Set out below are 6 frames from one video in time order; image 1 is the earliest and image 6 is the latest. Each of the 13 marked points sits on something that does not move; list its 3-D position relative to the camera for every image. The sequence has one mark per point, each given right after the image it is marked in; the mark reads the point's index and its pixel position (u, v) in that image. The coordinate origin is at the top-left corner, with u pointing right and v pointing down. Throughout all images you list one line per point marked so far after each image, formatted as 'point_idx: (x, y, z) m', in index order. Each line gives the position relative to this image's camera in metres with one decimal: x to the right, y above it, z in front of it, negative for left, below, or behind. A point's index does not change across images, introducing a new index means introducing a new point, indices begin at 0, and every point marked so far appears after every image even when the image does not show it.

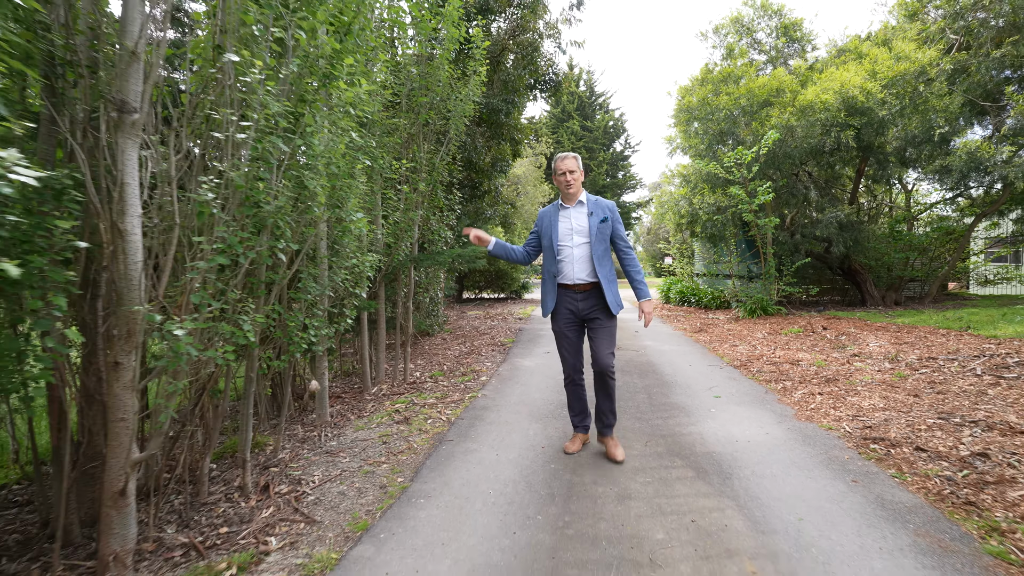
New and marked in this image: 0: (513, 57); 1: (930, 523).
0: (0.0, +3.6, +9.1) m
1: (+1.8, -1.0, +2.5) m
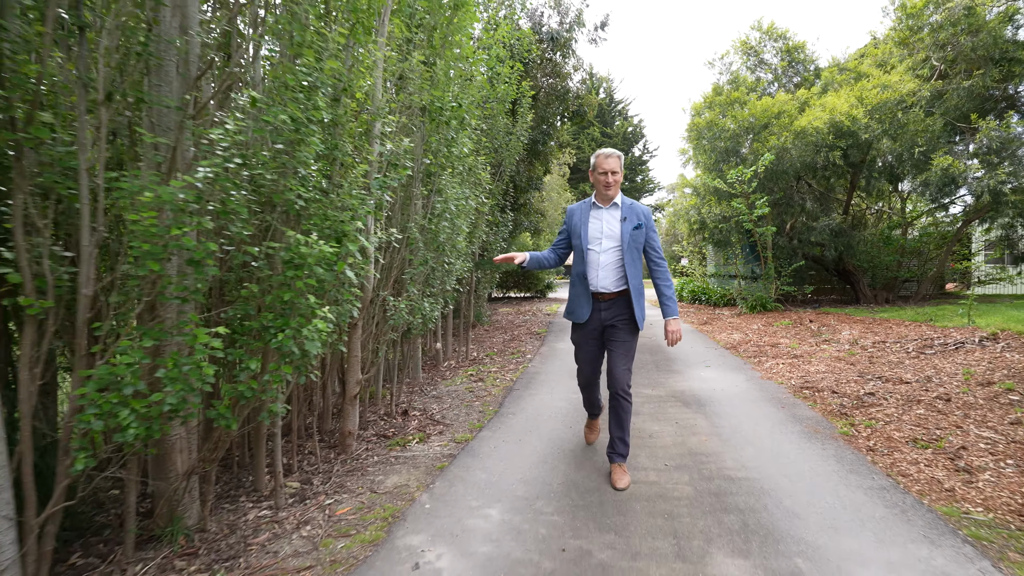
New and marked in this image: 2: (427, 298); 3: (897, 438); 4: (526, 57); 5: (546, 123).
0: (+0.7, +3.6, +10.9) m
1: (+2.2, -1.0, +4.2) m
2: (-0.7, -0.1, +4.7) m
3: (+2.5, -1.0, +3.7) m
4: (+0.2, +3.5, +8.7) m
5: (+0.7, +3.1, +11.0) m
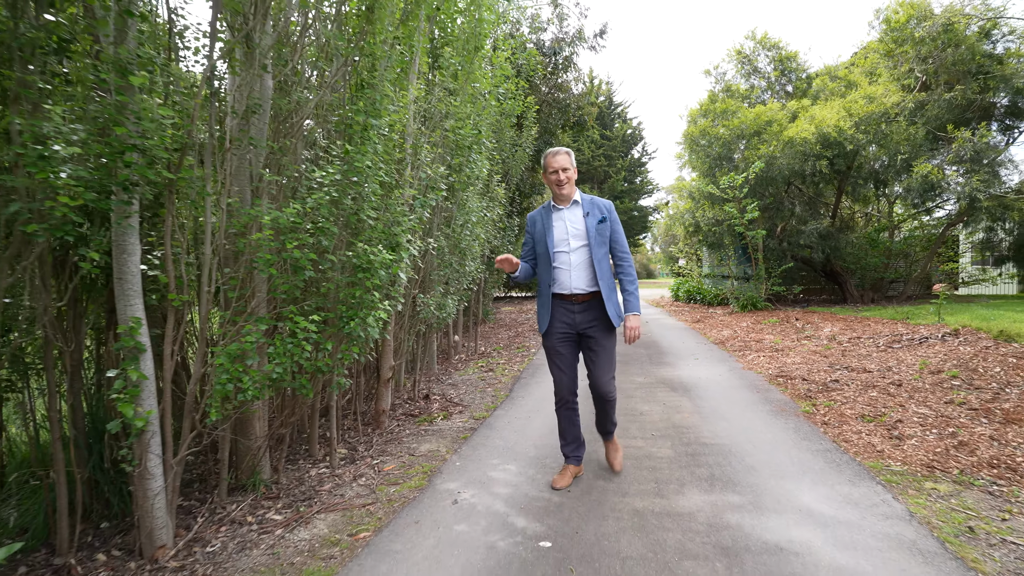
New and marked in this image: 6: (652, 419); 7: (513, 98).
0: (+0.8, +3.6, +11.6) m
1: (+2.3, -1.0, +4.9) m
2: (-0.6, -0.1, +5.4) m
3: (+2.6, -1.0, +4.4) m
4: (+0.3, +3.5, +9.4) m
5: (+0.8, +3.2, +11.7) m
6: (+1.1, -1.0, +4.5) m
7: (0.0, +2.5, +7.7) m
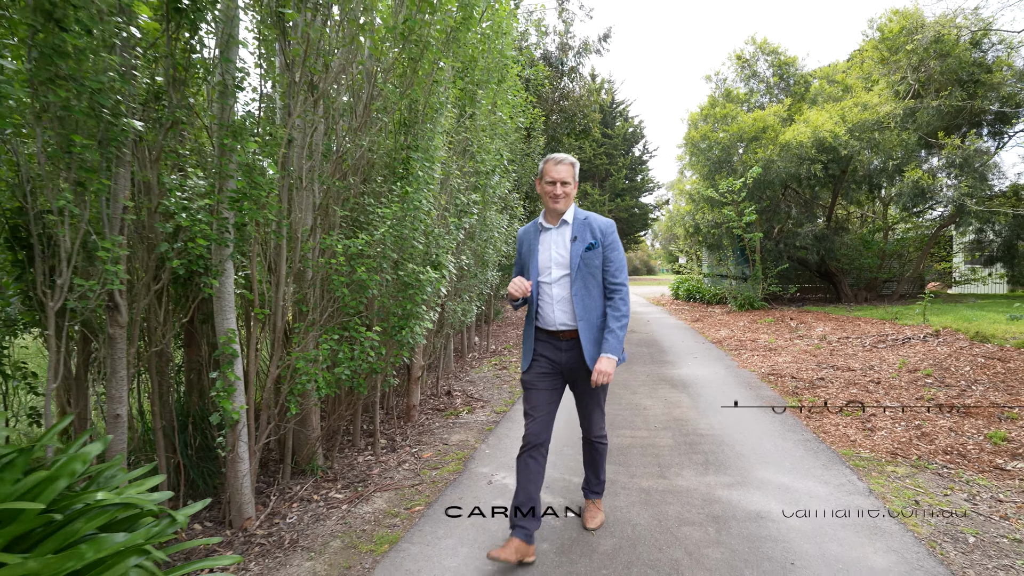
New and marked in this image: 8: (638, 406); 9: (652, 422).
0: (+0.9, +3.6, +12.1) m
1: (+2.5, -1.1, +5.5) m
2: (-0.4, -0.1, +6.0) m
3: (+2.8, -1.1, +5.0) m
4: (+0.5, +3.5, +9.9) m
5: (+0.9, +3.1, +12.3) m
6: (+1.3, -1.1, +5.1) m
7: (+0.2, +2.5, +8.2) m
8: (+1.2, -1.1, +5.3) m
9: (+1.2, -1.1, +4.8) m
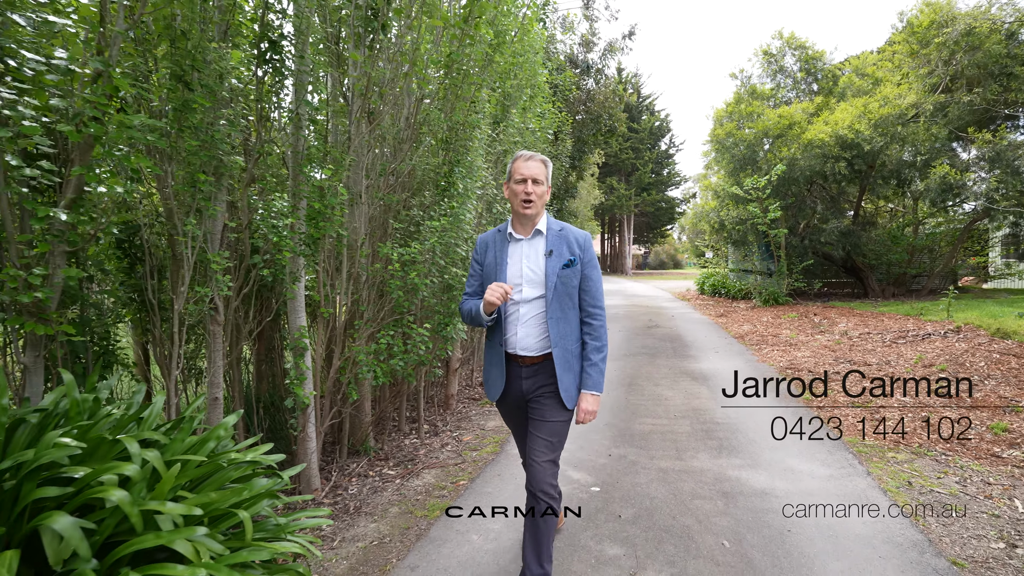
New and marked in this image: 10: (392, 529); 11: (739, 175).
0: (+1.5, +3.7, +12.4) m
1: (+2.8, -1.0, +5.8) m
2: (-0.1, -0.1, +6.4) m
3: (+3.0, -1.0, +5.3) m
4: (+1.0, +3.6, +10.3) m
5: (+1.5, +3.2, +12.6) m
6: (+1.6, -1.1, +5.5) m
7: (+0.6, +2.5, +8.6) m
8: (+1.5, -1.1, +5.7) m
9: (+1.4, -1.1, +5.2) m
10: (-0.7, -1.3, +3.1) m
11: (+6.1, +3.0, +15.4) m
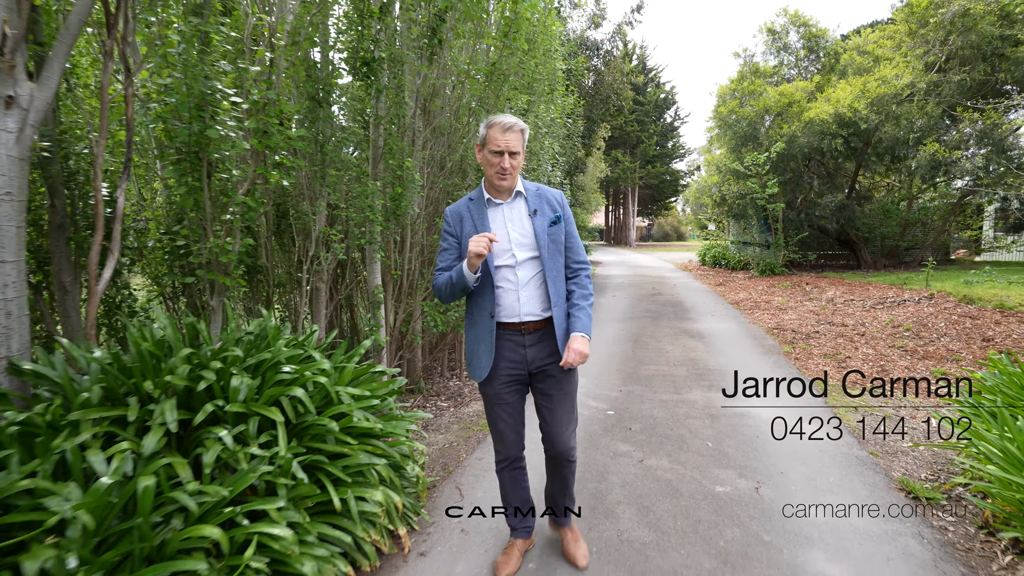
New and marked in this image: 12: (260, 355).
0: (+1.8, +4.4, +13.1) m
1: (+3.1, -0.7, +6.7) m
2: (+0.2, +0.3, +7.3) m
3: (+3.3, -0.7, +6.2) m
4: (+1.3, +4.1, +11.0) m
5: (+1.8, +3.9, +13.3) m
6: (+1.8, -0.8, +6.4) m
7: (+0.9, +3.0, +9.3) m
8: (+1.7, -0.7, +6.7) m
9: (+1.7, -0.8, +6.1) m
10: (-0.4, -1.1, +4.1) m
11: (+6.4, +3.8, +16.1) m
12: (-1.1, -0.3, +2.5) m
